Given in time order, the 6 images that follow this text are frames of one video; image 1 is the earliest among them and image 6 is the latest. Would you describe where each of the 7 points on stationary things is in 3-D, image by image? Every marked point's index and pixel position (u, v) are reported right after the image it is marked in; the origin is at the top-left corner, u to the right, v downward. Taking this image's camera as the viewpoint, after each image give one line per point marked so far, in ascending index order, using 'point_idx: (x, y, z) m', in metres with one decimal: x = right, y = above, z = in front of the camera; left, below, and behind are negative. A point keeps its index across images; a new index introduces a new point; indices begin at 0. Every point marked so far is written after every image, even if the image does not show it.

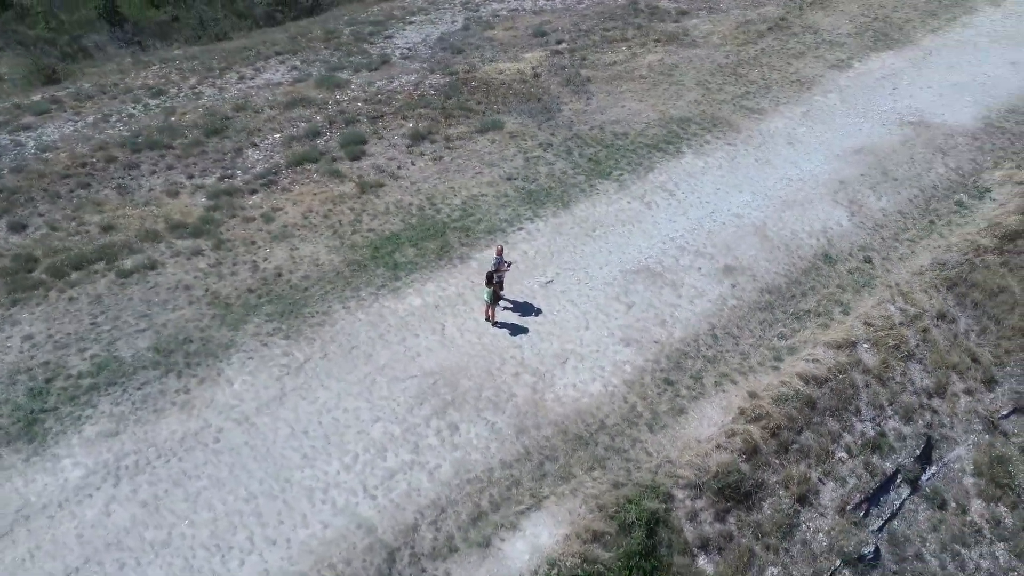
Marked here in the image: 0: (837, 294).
0: (+7.4, -0.1, +18.2) m
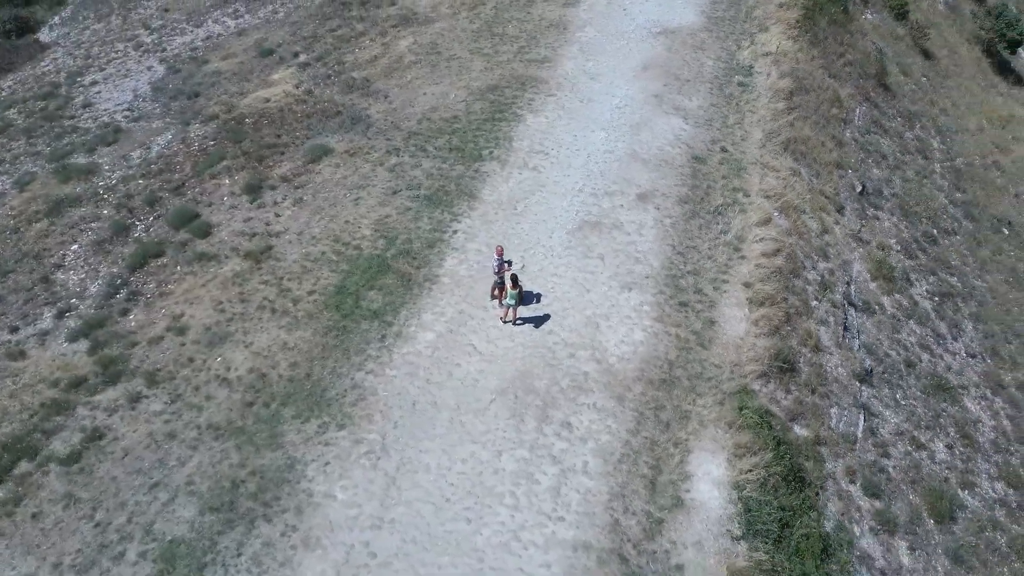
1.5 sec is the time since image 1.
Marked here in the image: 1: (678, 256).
0: (+5.7, +2.7, +21.0) m
1: (+3.8, +0.7, +18.5) m
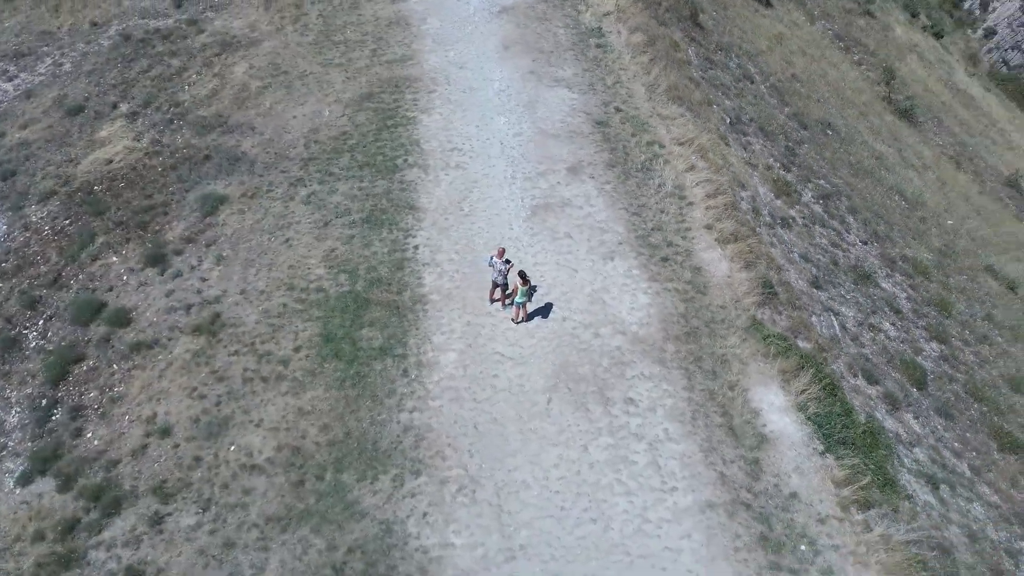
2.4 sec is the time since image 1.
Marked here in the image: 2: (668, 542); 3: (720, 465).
0: (+3.5, +4.1, +21.9) m
1: (+2.9, +1.7, +19.1) m
2: (+2.5, -4.0, +12.6) m
3: (+3.6, -3.0, +13.7) m
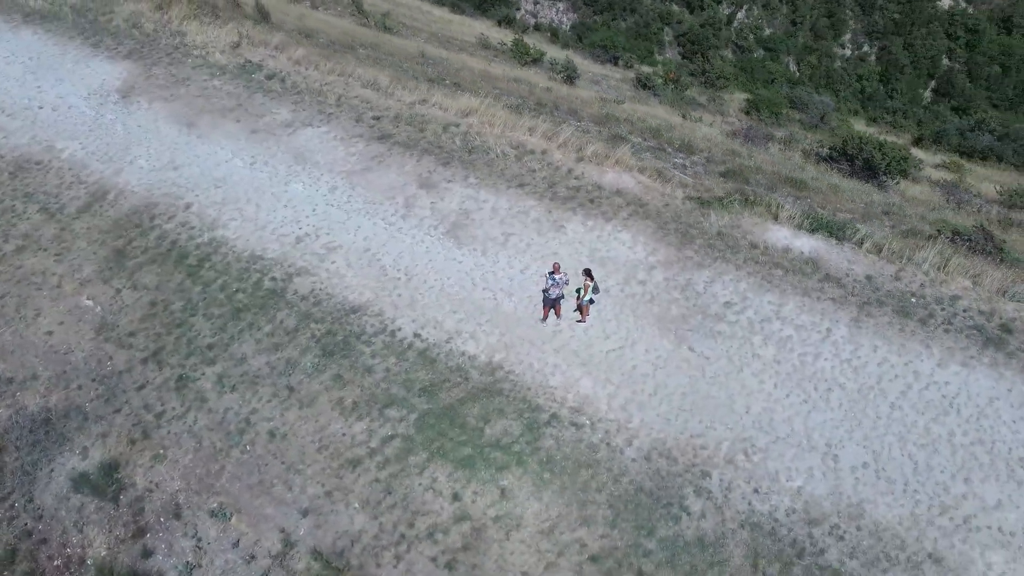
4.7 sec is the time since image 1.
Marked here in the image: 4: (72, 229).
0: (-2.1, +4.3, +21.5) m
1: (+0.4, +2.4, +19.5) m
2: (+6.9, -1.3, +15.2) m
3: (+6.4, -0.1, +16.5) m
4: (-10.7, +1.4, +19.5) m
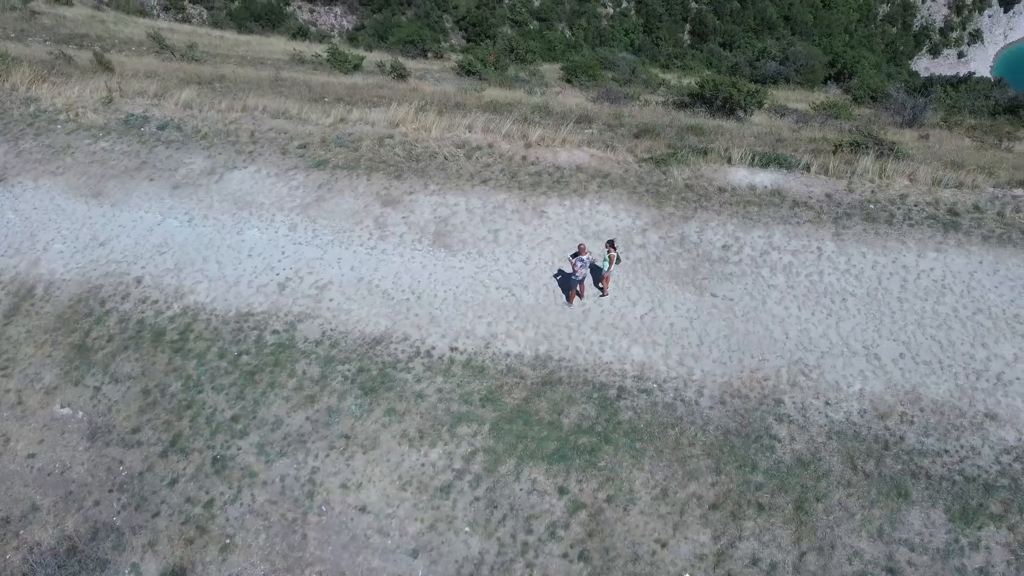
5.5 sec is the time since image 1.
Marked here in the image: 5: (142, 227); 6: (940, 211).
0: (-3.8, +3.7, +20.8) m
1: (-0.5, +2.6, +19.5) m
2: (+7.5, +0.5, +16.9) m
3: (+6.4, +1.5, +18.0) m
4: (-10.8, -1.0, +17.1) m
5: (-8.8, +1.4, +19.0) m
6: (+9.6, +1.7, +18.1) m
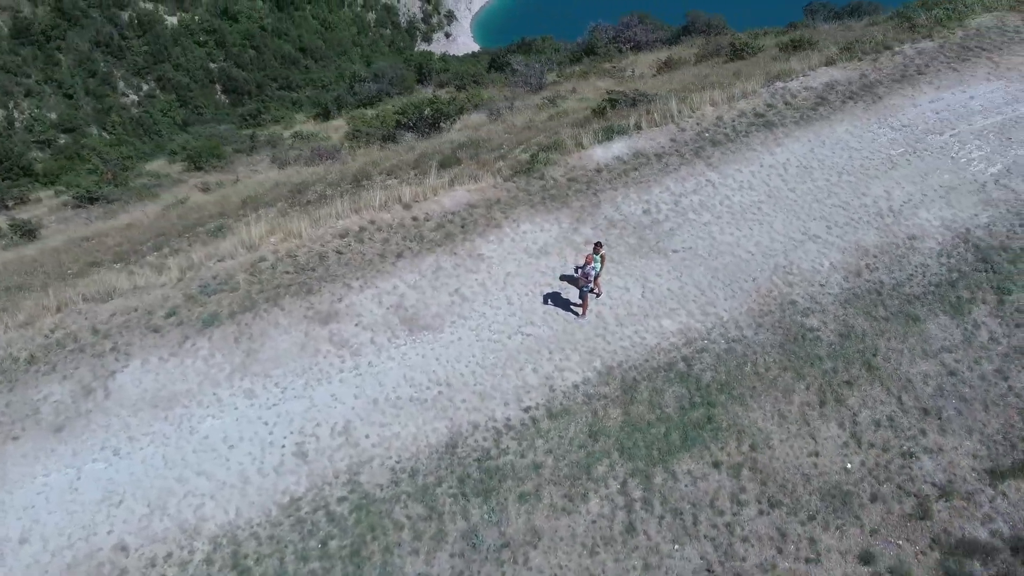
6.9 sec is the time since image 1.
0: (-6.1, +0.2, +18.2) m
1: (-2.4, +0.8, +18.5) m
2: (+5.9, +2.8, +19.9) m
3: (+4.1, +3.1, +20.4) m
4: (-7.8, -6.5, +12.0) m
5: (-8.2, -3.7, +14.5) m
6: (+6.5, +4.6, +21.9) m
